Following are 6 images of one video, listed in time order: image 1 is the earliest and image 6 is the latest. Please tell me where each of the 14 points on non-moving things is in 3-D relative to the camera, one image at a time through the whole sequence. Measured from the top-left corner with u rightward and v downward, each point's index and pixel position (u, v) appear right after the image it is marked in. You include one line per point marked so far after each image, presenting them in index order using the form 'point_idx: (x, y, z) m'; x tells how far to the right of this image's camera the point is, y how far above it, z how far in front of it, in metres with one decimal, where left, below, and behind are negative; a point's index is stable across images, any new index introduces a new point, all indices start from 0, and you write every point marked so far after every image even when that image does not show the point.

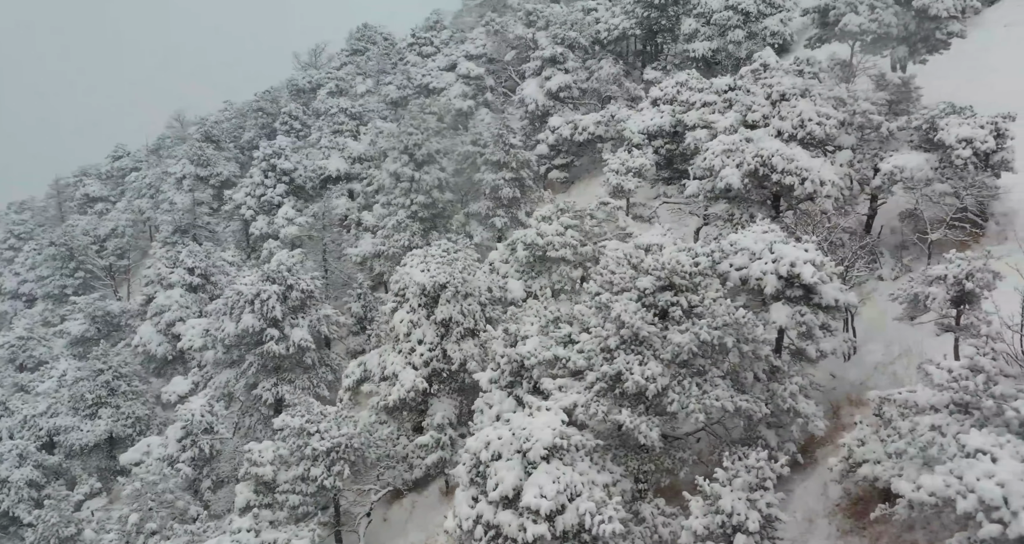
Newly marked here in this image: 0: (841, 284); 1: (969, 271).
0: (+8.0, -0.3, +19.6) m
1: (+9.6, 0.0, +17.3) m
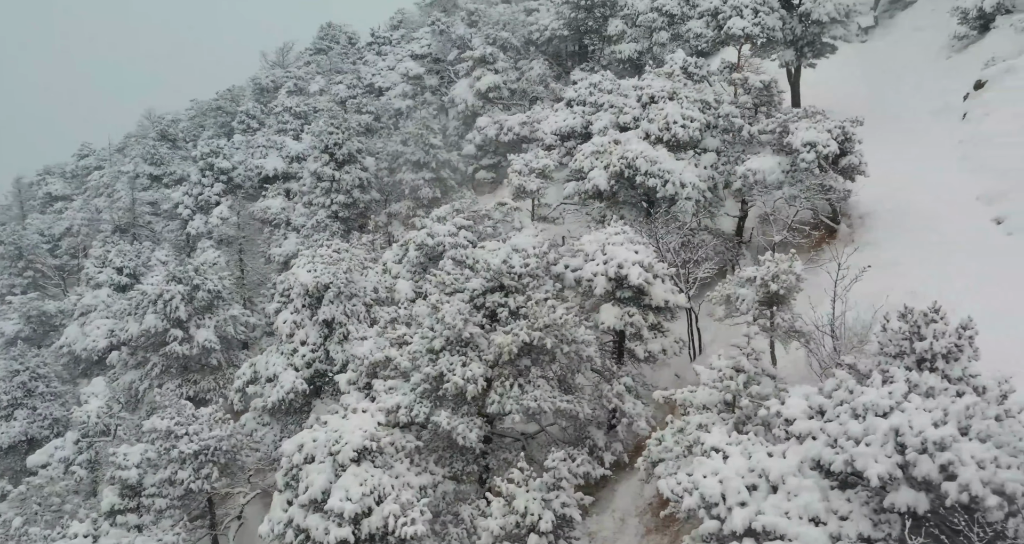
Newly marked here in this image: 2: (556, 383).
0: (+3.9, -0.3, +19.9) m
1: (+5.7, 0.0, +17.6) m
2: (+1.0, -2.6, +18.9) m
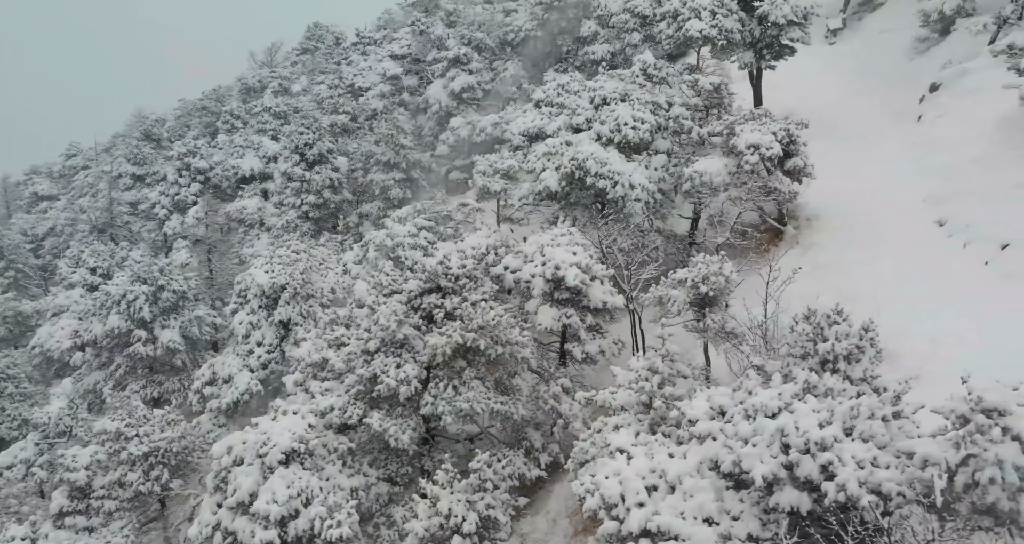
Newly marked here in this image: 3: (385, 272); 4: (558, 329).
0: (+2.4, -0.4, +19.9) m
1: (+4.2, -0.1, +17.7) m
2: (-0.5, -2.6, +18.9) m
3: (-3.1, 0.0, +19.7) m
4: (+1.1, -1.4, +19.6) m
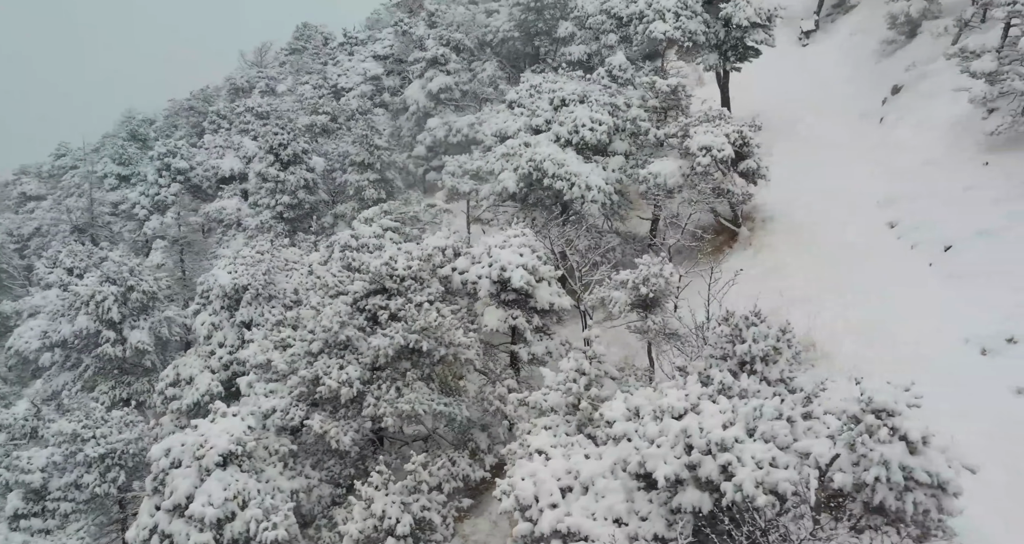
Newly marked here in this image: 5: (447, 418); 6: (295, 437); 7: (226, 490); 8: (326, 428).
0: (+1.1, -0.4, +20.0) m
1: (+2.9, -0.1, +17.8) m
2: (-1.8, -2.6, +18.9) m
3: (-4.4, 0.0, +19.7) m
4: (-0.2, -1.4, +19.7) m
5: (-1.5, -3.3, +18.7) m
6: (-4.9, -3.8, +18.6) m
7: (-5.7, -4.3, +16.2) m
8: (-4.0, -3.4, +17.8) m
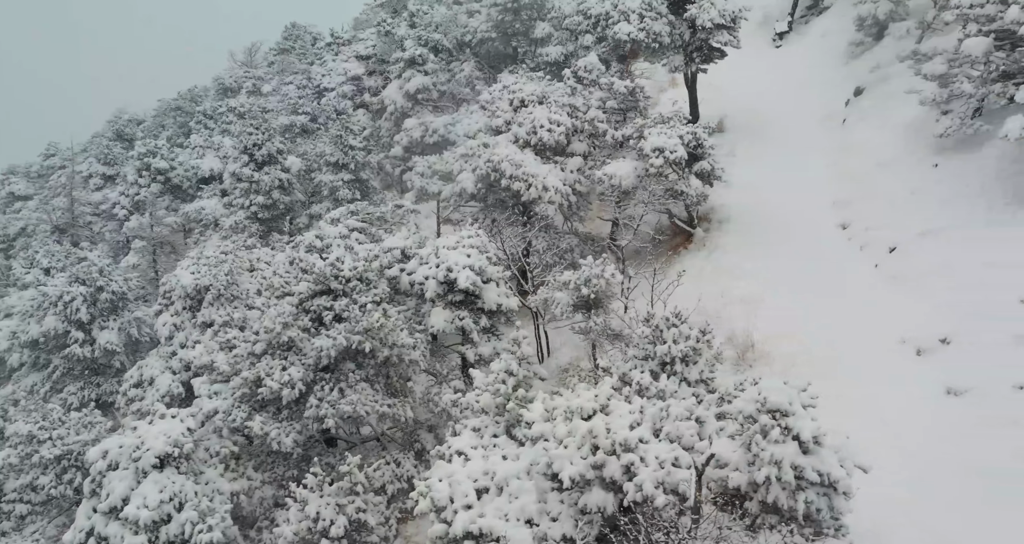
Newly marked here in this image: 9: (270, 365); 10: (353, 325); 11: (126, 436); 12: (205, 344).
0: (-0.2, -0.4, +20.0) m
1: (+1.6, -0.1, +17.8) m
2: (-3.1, -2.6, +18.9) m
3: (-5.7, -0.1, +19.7) m
4: (-1.5, -1.4, +19.7) m
5: (-2.8, -3.4, +18.7) m
6: (-6.2, -3.8, +18.5) m
7: (-7.0, -4.4, +16.2) m
8: (-5.3, -3.4, +17.7) m
9: (-5.4, -2.1, +18.1) m
10: (-3.6, -1.2, +18.4) m
11: (-8.0, -3.4, +16.9) m
12: (-7.5, -1.7, +19.9) m
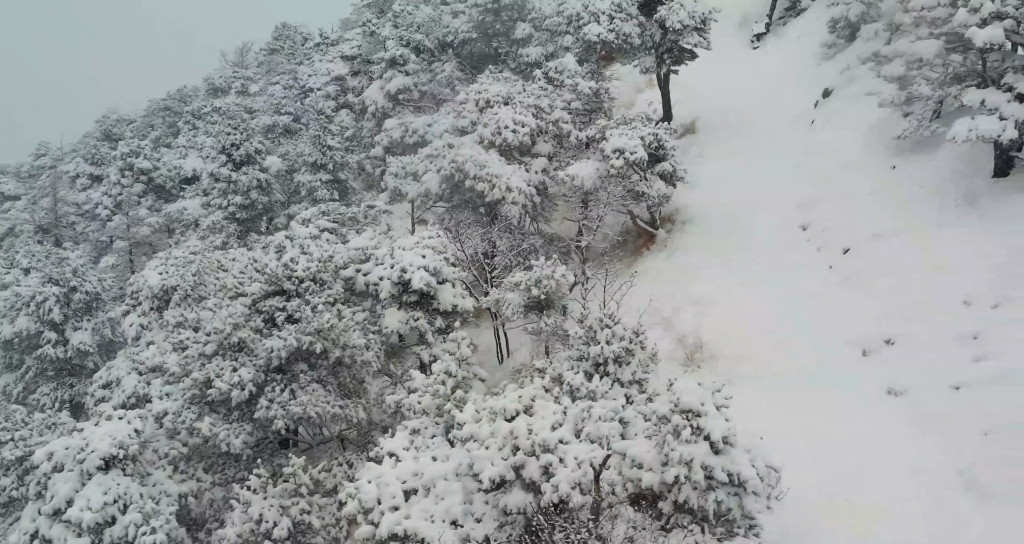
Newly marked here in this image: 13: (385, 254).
0: (-1.3, -0.4, +20.0) m
1: (+0.6, -0.1, +17.8) m
2: (-4.1, -2.7, +18.9) m
3: (-6.7, -0.1, +19.6) m
4: (-2.6, -1.4, +19.6) m
5: (-3.9, -3.4, +18.6) m
6: (-7.3, -3.8, +18.5) m
7: (-8.0, -4.4, +16.1) m
8: (-6.4, -3.4, +17.7) m
9: (-6.5, -2.1, +18.1) m
10: (-4.7, -1.2, +18.4) m
11: (-9.0, -3.4, +16.9) m
12: (-8.6, -1.8, +19.9) m
13: (-3.1, +0.4, +19.8) m
